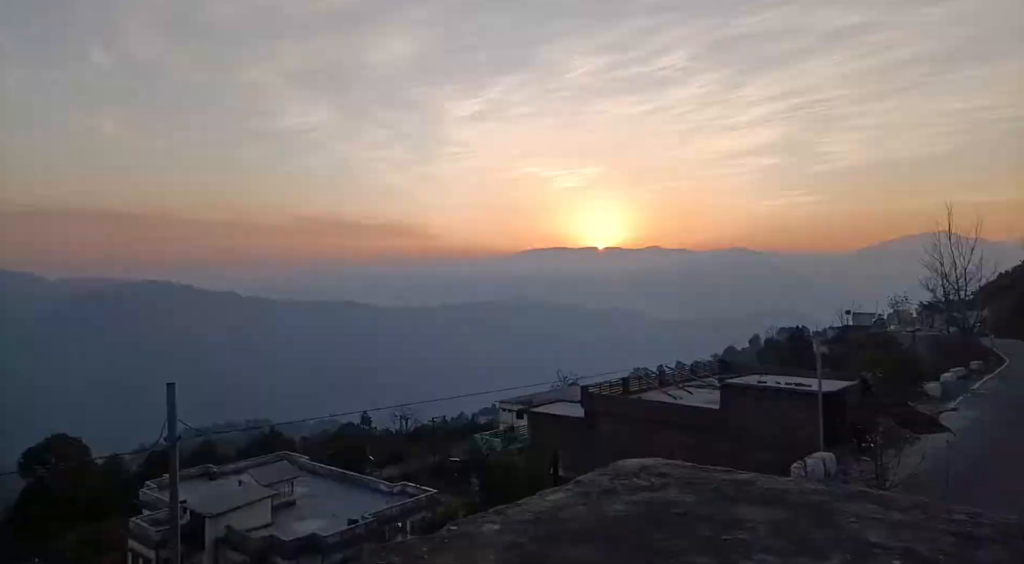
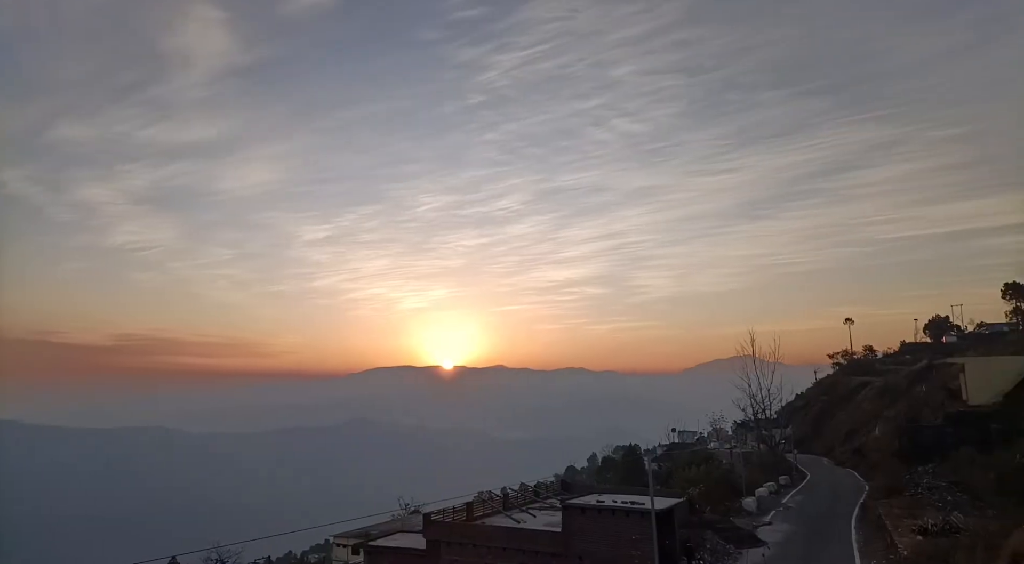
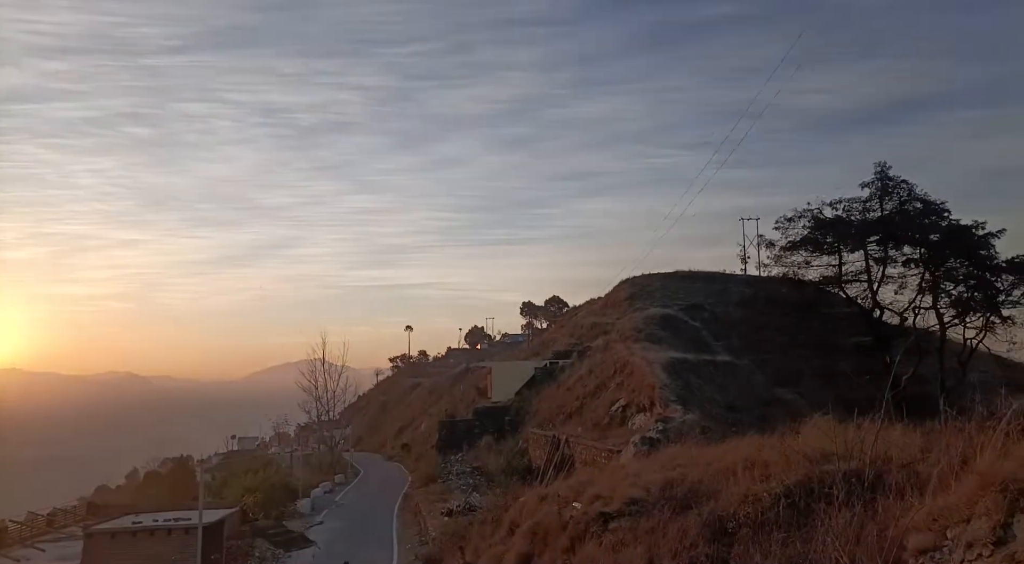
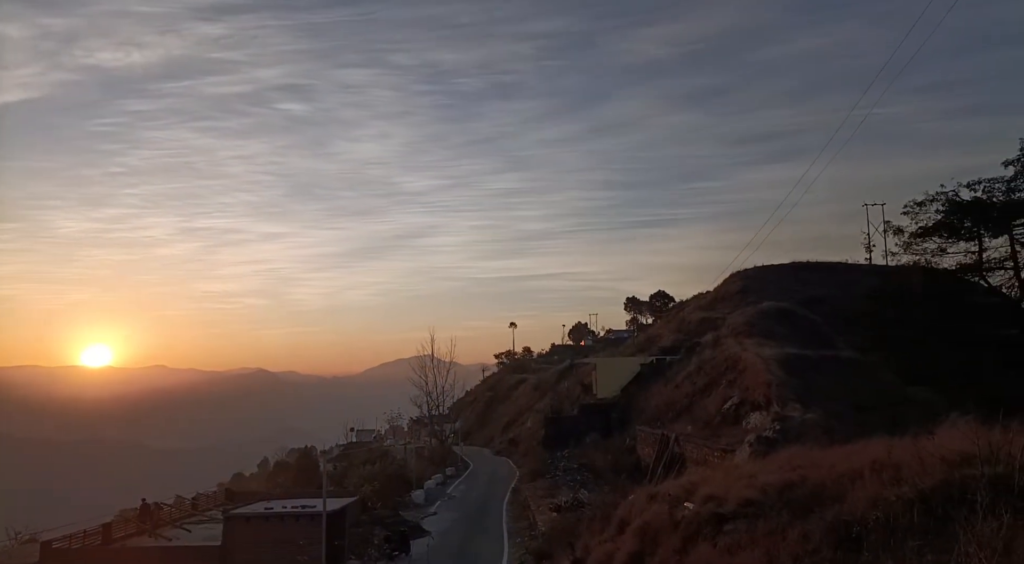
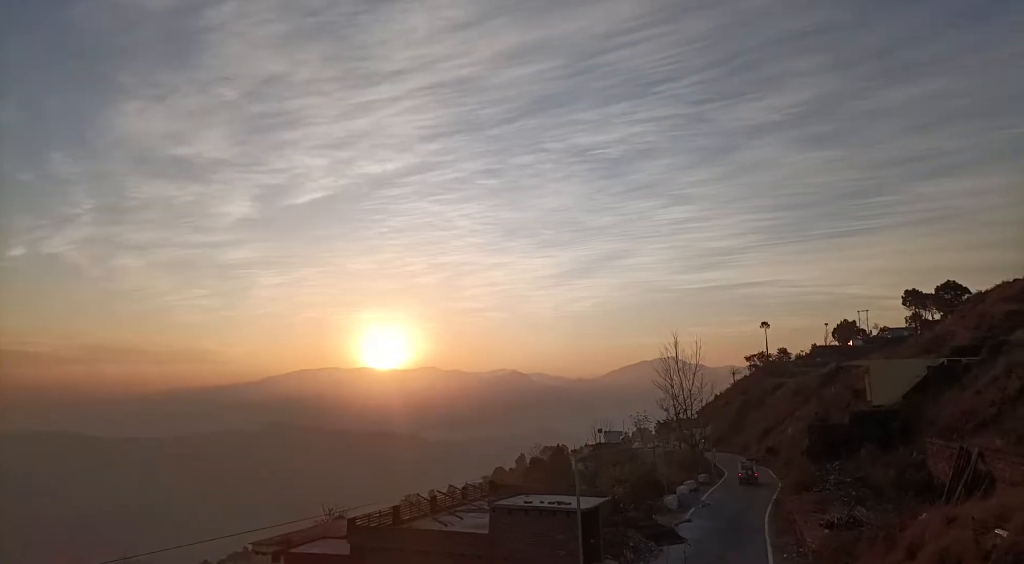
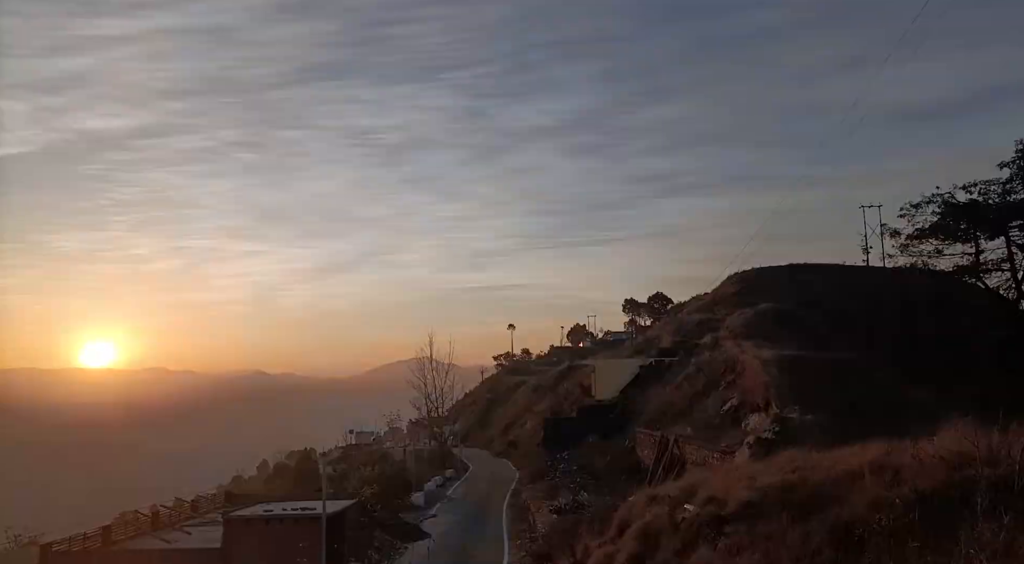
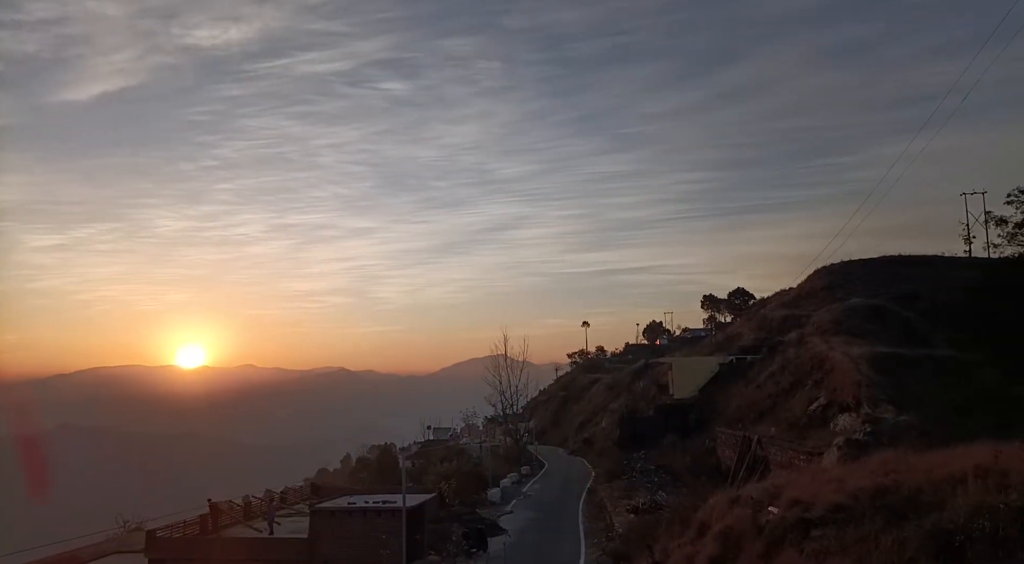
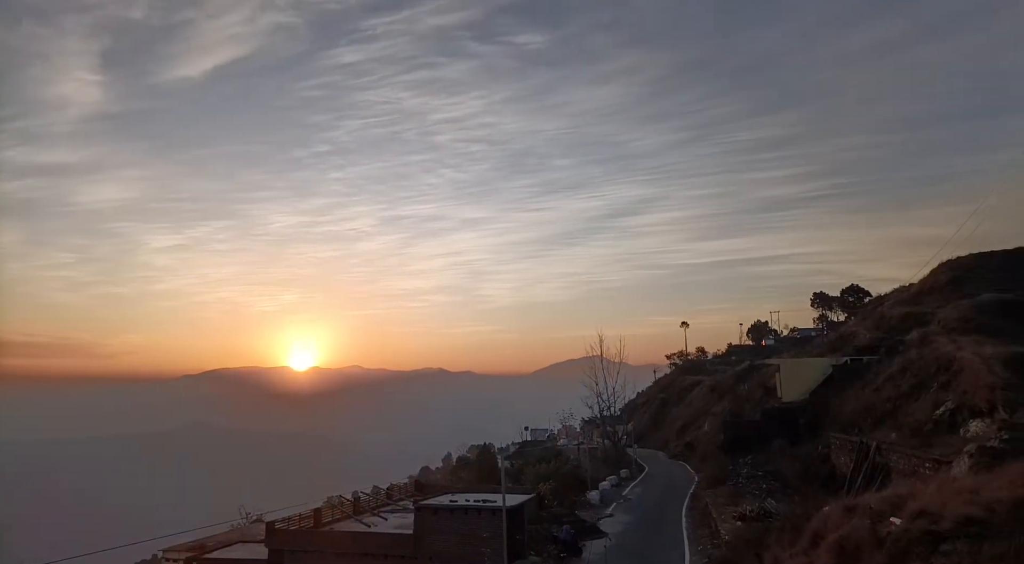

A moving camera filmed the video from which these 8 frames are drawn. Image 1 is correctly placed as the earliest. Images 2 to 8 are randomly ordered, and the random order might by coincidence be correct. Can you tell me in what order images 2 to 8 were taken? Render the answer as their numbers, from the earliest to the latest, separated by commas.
2, 8, 7, 4, 3, 6, 5
